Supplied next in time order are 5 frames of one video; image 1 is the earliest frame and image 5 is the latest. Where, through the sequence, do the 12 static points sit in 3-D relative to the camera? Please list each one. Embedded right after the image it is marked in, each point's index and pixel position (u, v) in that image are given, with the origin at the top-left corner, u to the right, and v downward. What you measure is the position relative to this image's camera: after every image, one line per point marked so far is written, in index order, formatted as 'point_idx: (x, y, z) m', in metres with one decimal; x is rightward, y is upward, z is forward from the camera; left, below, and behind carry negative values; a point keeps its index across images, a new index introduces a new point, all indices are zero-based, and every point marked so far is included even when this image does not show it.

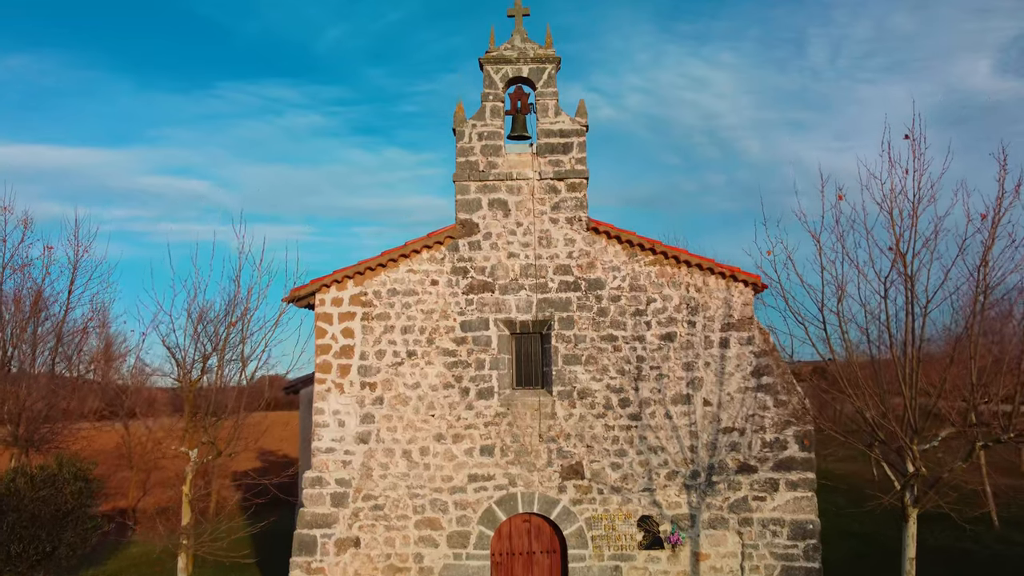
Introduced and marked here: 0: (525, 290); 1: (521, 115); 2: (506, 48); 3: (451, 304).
0: (+0.2, 0.0, +9.9) m
1: (+0.1, +2.9, +10.3) m
2: (-0.1, +4.0, +10.3) m
3: (-1.0, -0.3, +9.9) m
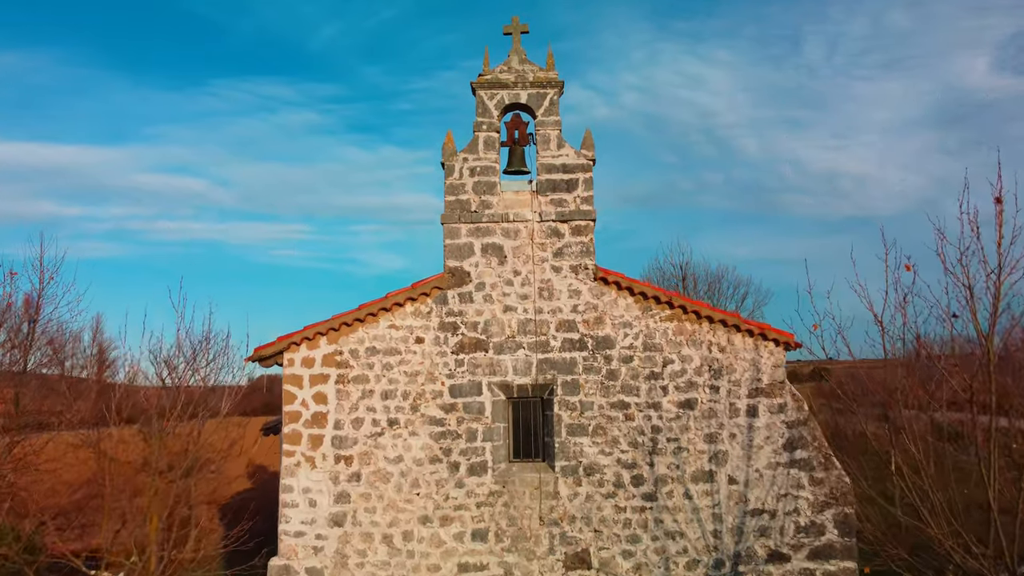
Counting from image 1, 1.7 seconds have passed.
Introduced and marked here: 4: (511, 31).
0: (+0.2, -0.8, +8.6) m
1: (+0.1, +2.1, +9.0) m
2: (-0.1, +3.2, +9.0) m
3: (-1.0, -1.1, +8.6) m
4: (0.0, +3.8, +9.2) m
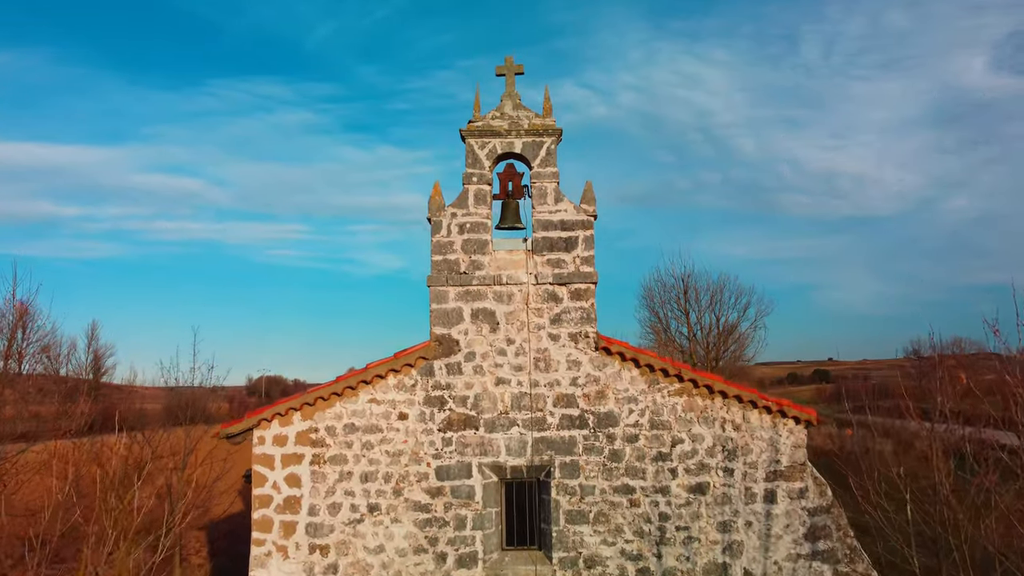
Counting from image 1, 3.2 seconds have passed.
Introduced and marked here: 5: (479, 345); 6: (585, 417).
0: (+0.1, -1.7, +7.8) m
1: (0.0, +1.2, +8.2) m
2: (-0.2, +2.3, +8.2) m
3: (-1.1, -2.0, +7.8) m
4: (-0.1, +3.0, +8.4) m
5: (-0.4, -0.7, +7.9) m
6: (+0.9, -1.6, +7.8) m
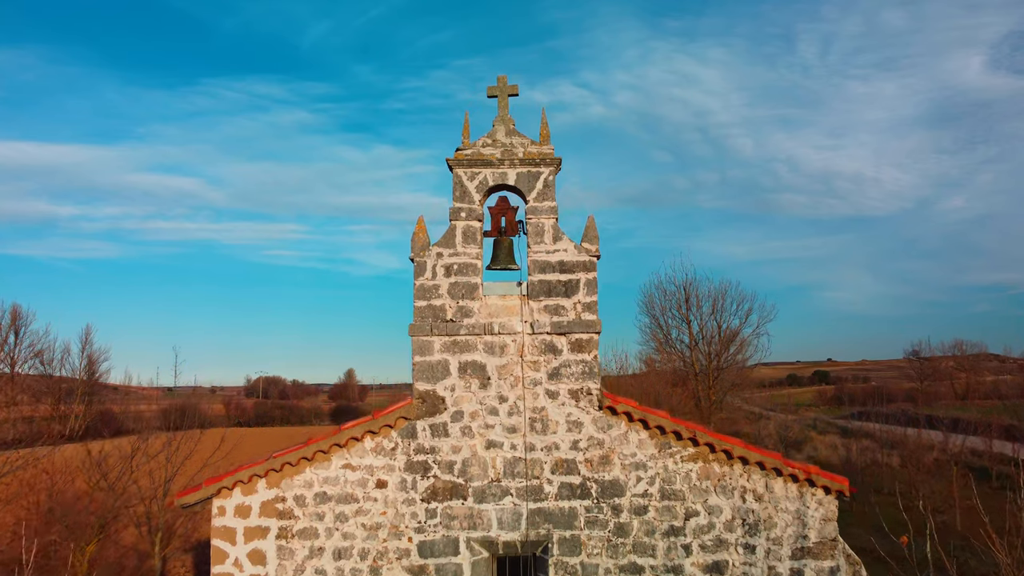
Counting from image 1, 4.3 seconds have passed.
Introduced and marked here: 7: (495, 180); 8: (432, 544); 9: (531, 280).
0: (0.0, -2.3, +6.9) m
1: (-0.1, +0.6, +7.3) m
2: (-0.3, +1.7, +7.3) m
3: (-1.2, -2.6, +6.9) m
4: (-0.2, +2.4, +7.5) m
5: (-0.5, -1.3, +7.0) m
6: (+0.8, -2.2, +6.9) m
7: (-0.2, +1.3, +7.2) m
8: (-0.9, -2.8, +6.9) m
9: (+0.2, +0.1, +7.1) m
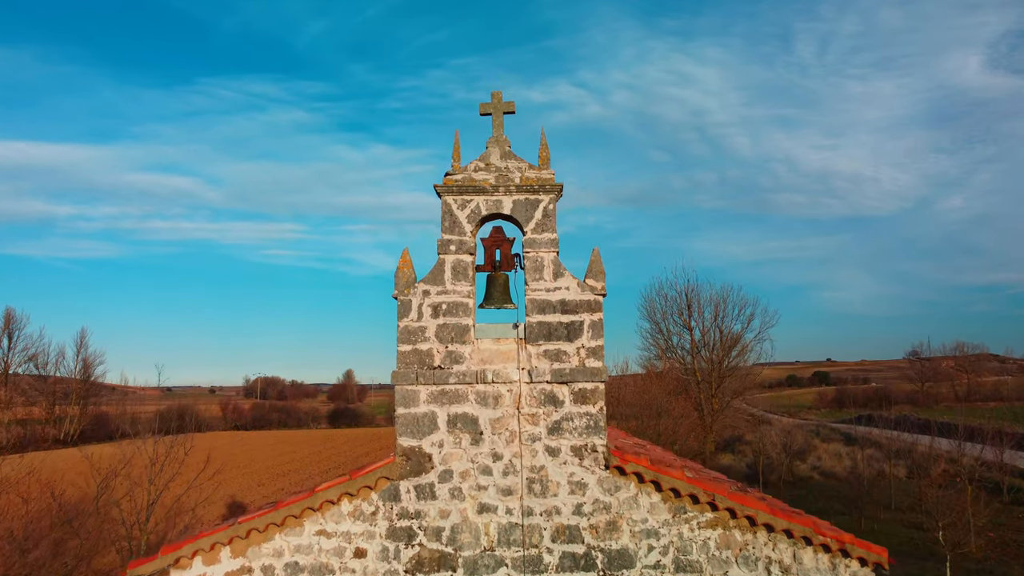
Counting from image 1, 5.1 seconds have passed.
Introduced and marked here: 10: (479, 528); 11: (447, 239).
0: (-0.1, -2.8, +6.1) m
1: (-0.1, +0.2, +6.5) m
2: (-0.4, +1.3, +6.5) m
3: (-1.2, -3.0, +6.1) m
4: (-0.2, +1.9, +6.7) m
5: (-0.6, -1.7, +6.2) m
6: (+0.8, -2.6, +6.1) m
7: (-0.3, +0.8, +6.5) m
8: (-0.9, -3.3, +6.1) m
9: (+0.2, -0.3, +6.4) m
10: (-0.3, -2.4, +6.2) m
11: (-0.7, +0.5, +6.5) m
